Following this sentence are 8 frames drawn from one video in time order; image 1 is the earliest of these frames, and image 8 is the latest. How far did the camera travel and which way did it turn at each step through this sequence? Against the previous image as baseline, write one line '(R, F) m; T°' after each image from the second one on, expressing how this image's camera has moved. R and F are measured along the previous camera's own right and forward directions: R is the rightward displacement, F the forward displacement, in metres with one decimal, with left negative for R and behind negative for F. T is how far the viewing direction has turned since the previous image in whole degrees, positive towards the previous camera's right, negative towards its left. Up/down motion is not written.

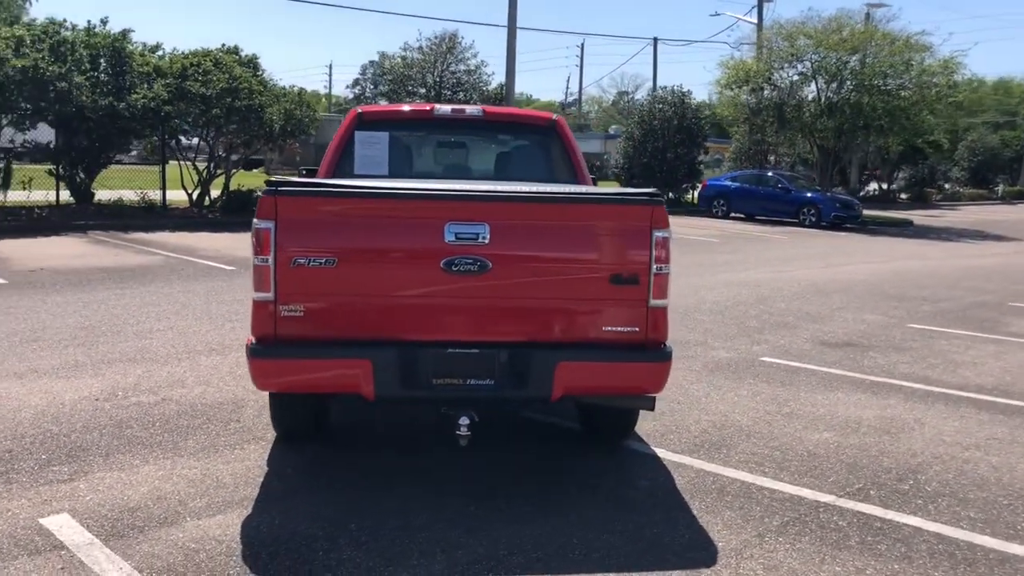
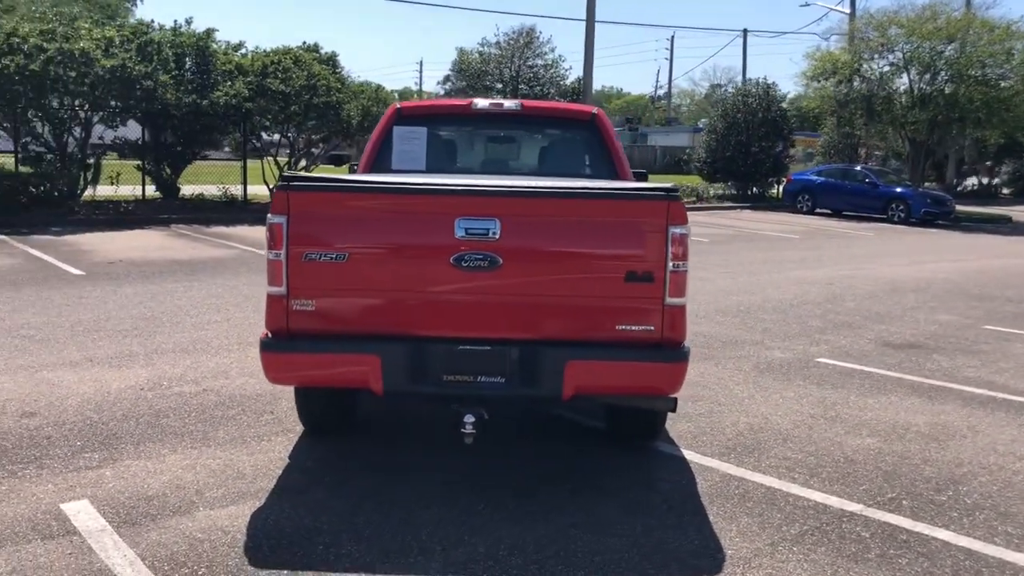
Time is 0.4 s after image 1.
(+0.3, +0.1) m; -5°
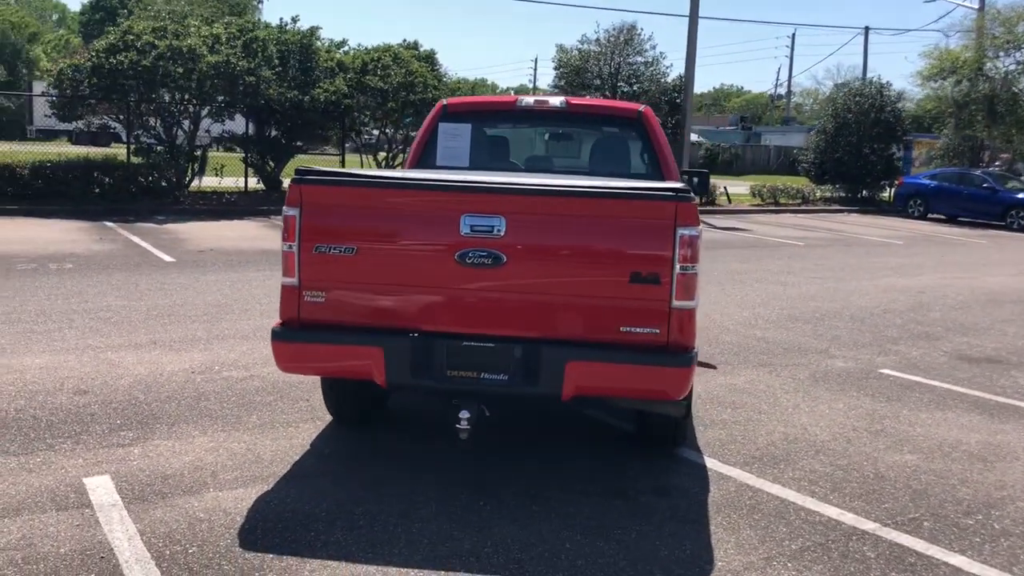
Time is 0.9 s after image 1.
(+0.5, 0.0) m; -7°
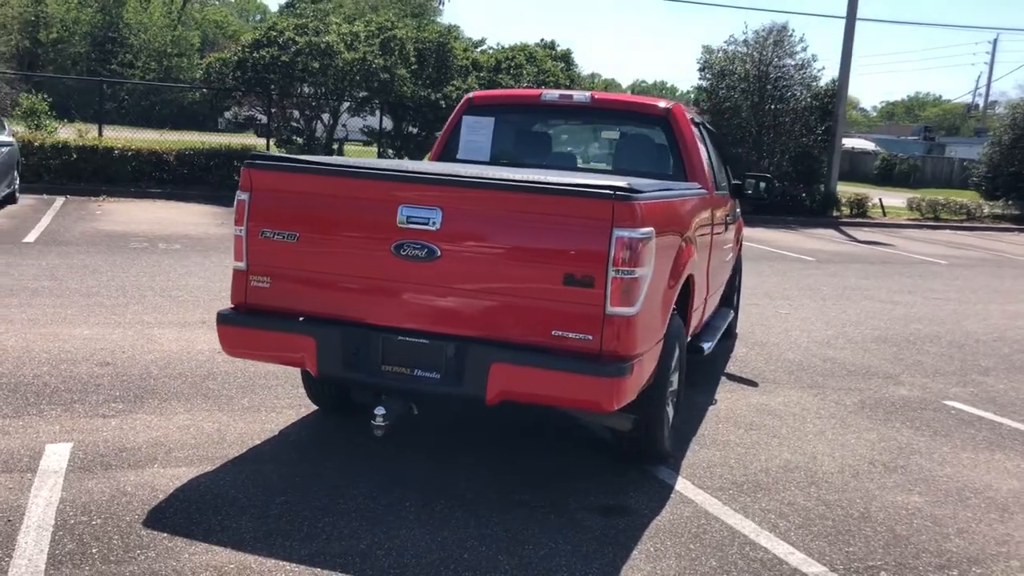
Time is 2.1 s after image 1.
(+1.0, +0.3) m; -10°
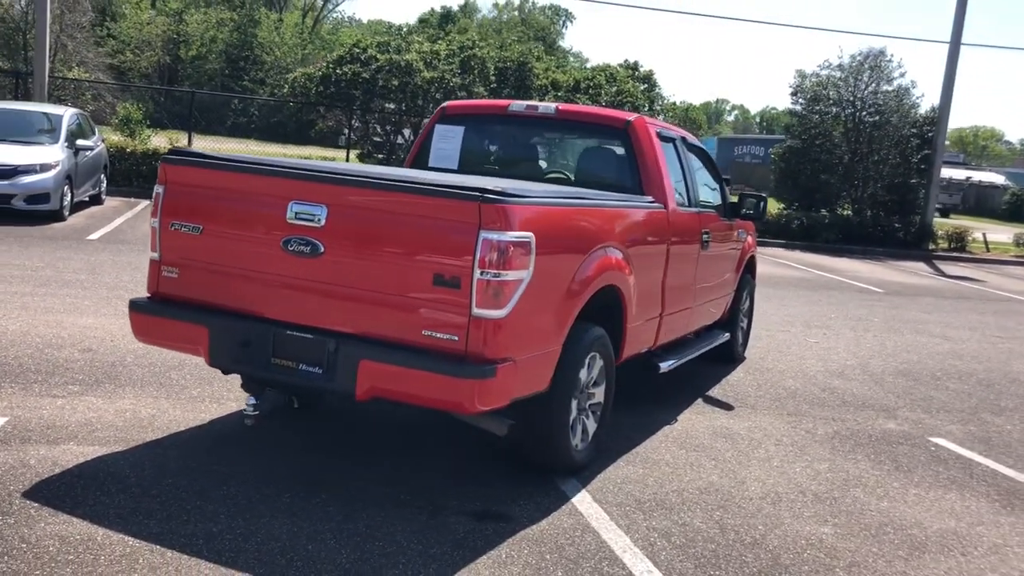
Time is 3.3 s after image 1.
(+1.0, +0.1) m; -7°
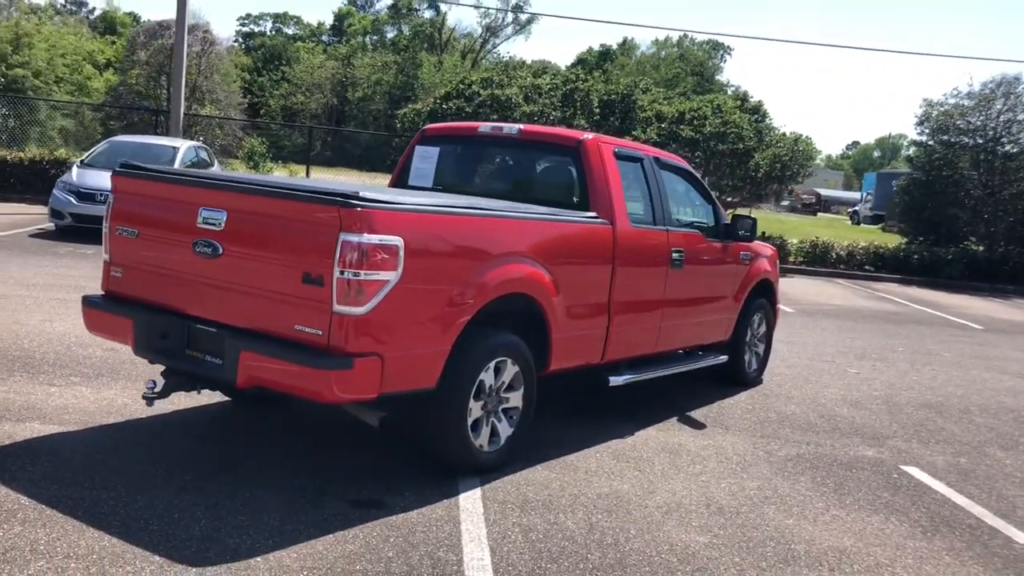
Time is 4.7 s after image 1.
(+1.3, -0.1) m; -10°
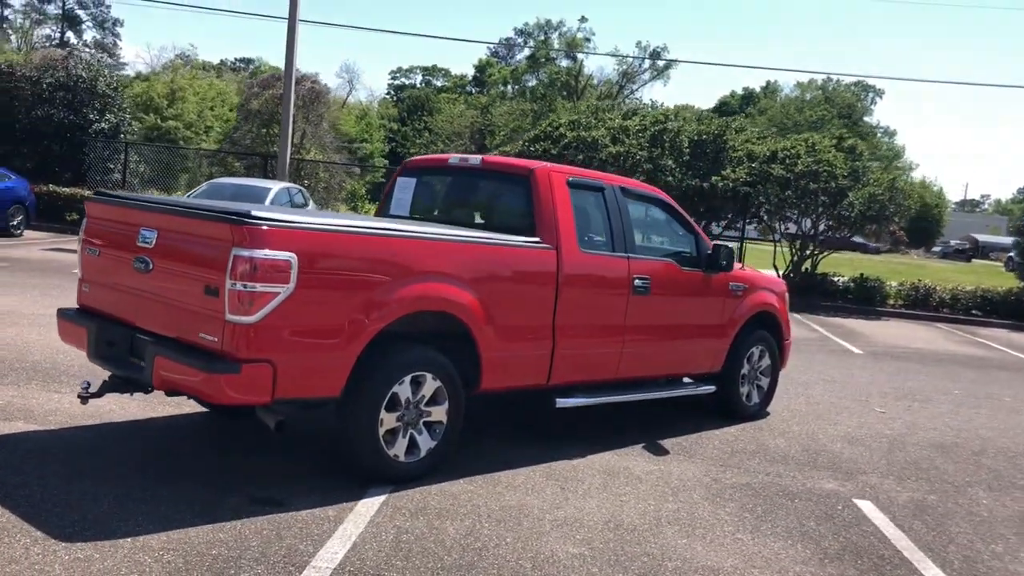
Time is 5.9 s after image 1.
(+1.3, -0.1) m; -9°
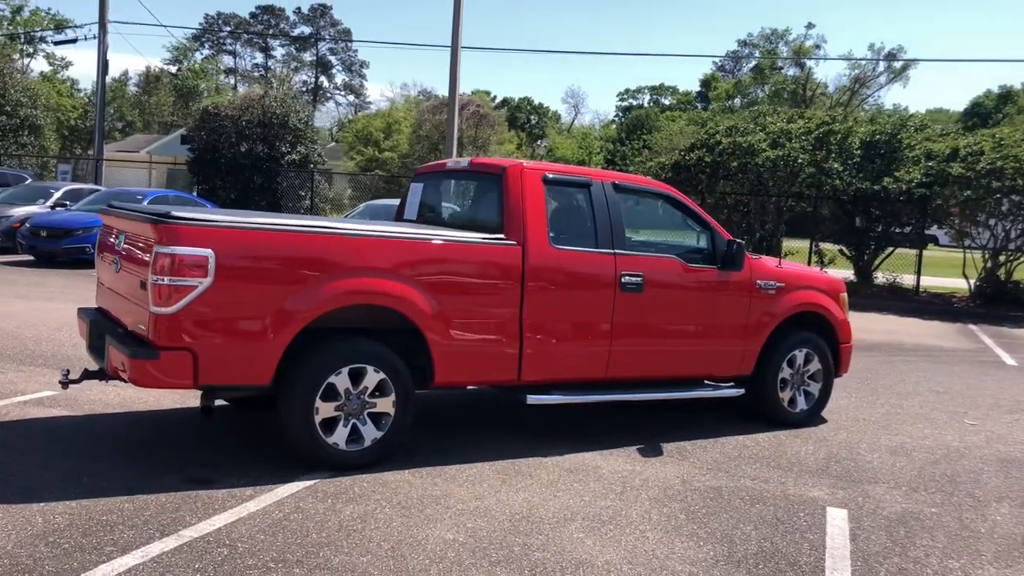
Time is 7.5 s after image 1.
(+1.8, +0.2) m; -14°
